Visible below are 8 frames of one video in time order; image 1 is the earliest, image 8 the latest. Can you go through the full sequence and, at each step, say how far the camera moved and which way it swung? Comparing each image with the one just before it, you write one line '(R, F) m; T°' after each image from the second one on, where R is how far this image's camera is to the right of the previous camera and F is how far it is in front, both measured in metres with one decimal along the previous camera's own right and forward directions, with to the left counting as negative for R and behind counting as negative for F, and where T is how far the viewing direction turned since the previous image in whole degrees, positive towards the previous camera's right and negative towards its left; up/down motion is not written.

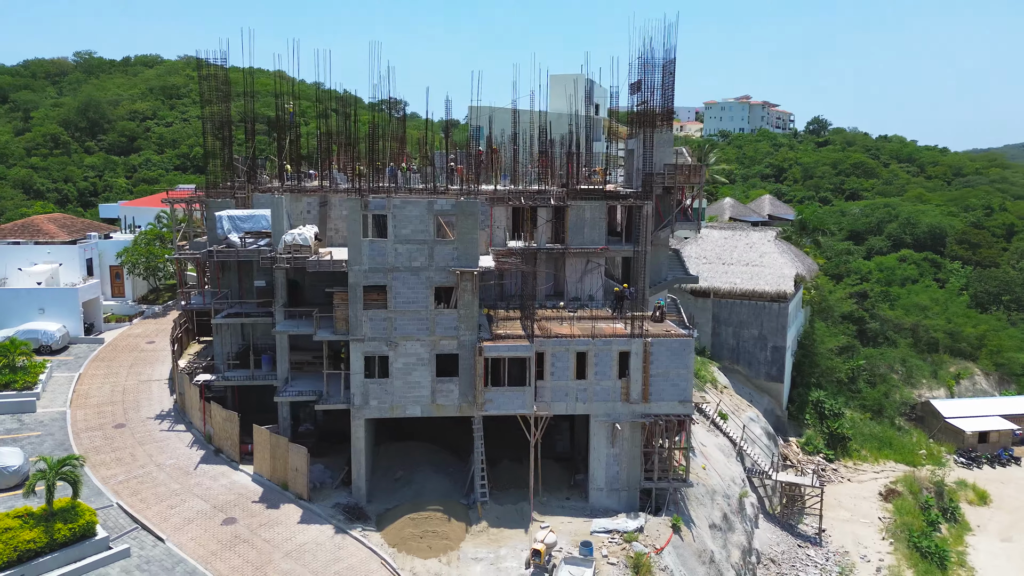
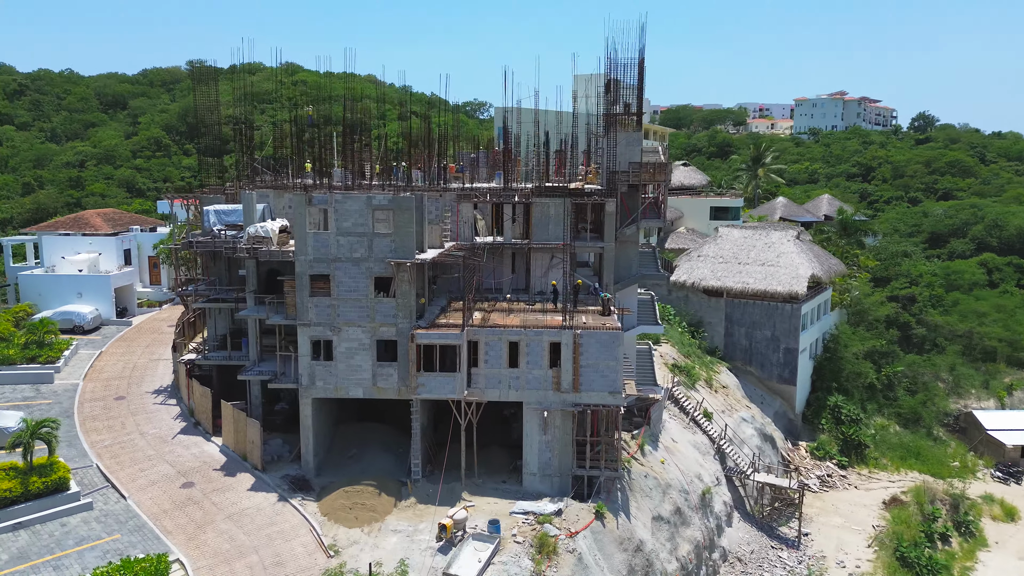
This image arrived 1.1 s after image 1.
(+5.3, -0.9) m; -7°
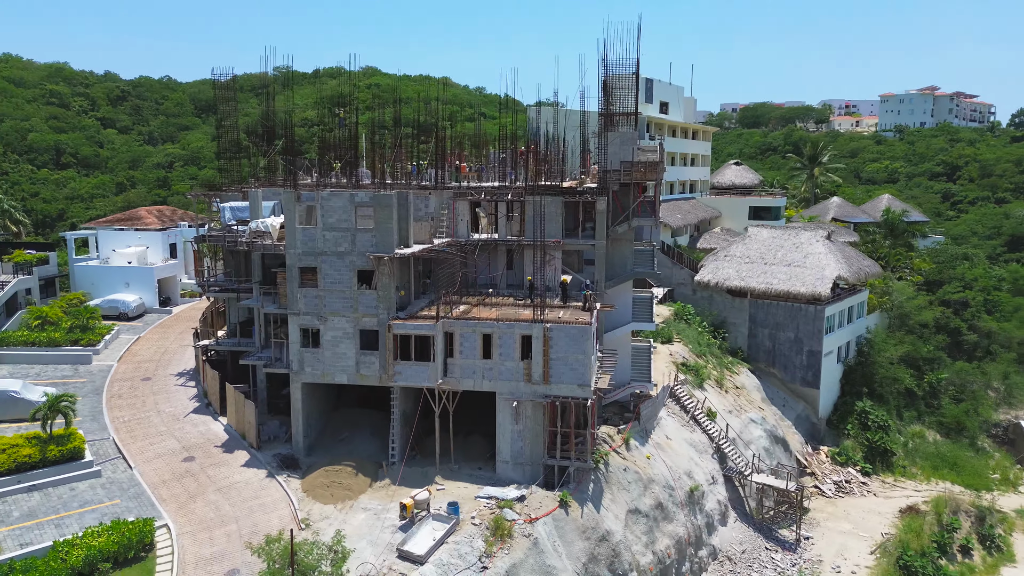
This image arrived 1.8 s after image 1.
(+3.7, -0.8) m; -6°
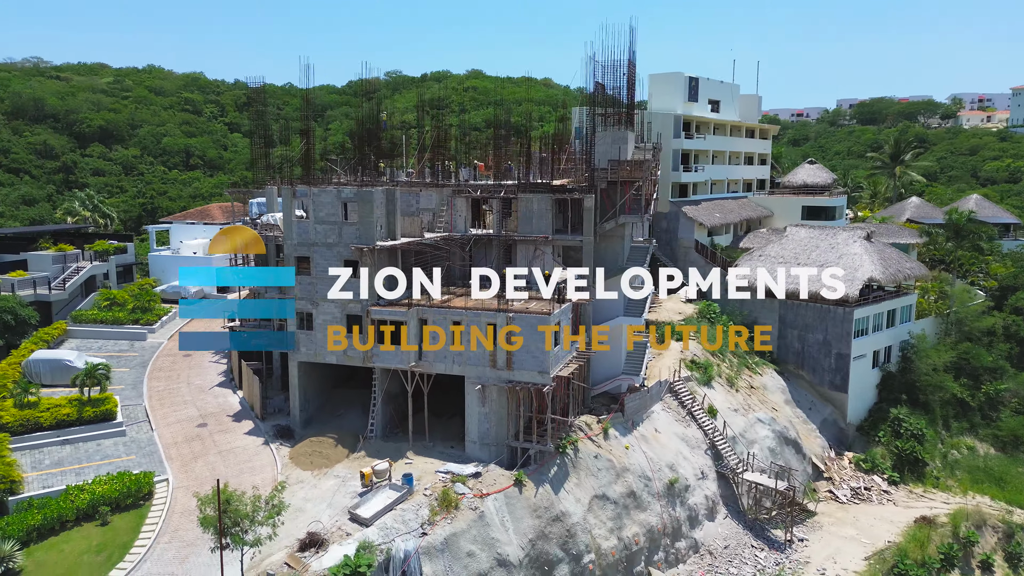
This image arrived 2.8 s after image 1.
(+5.3, -1.2) m; -9°
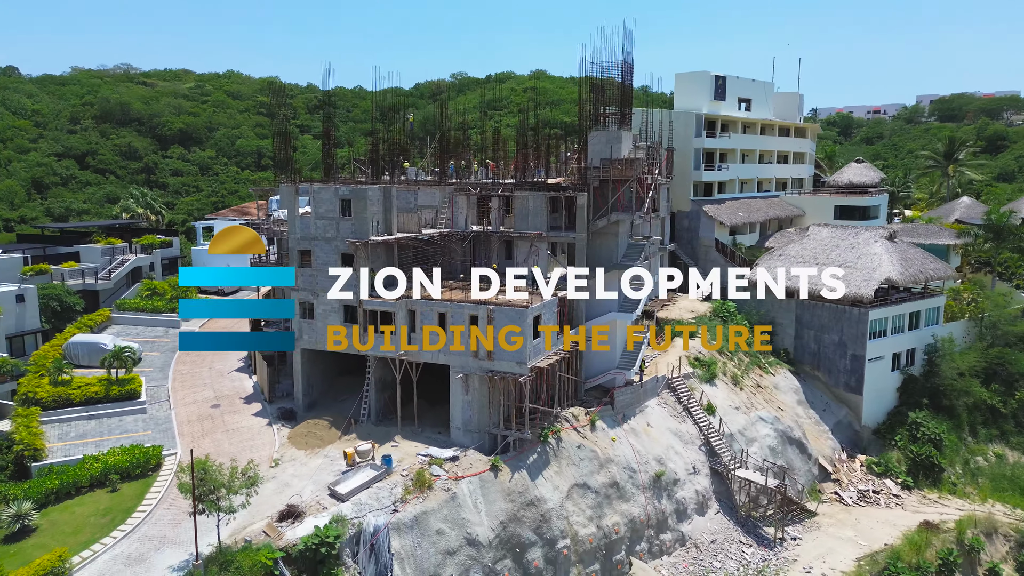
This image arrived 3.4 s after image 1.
(+3.4, -1.0) m; -5°
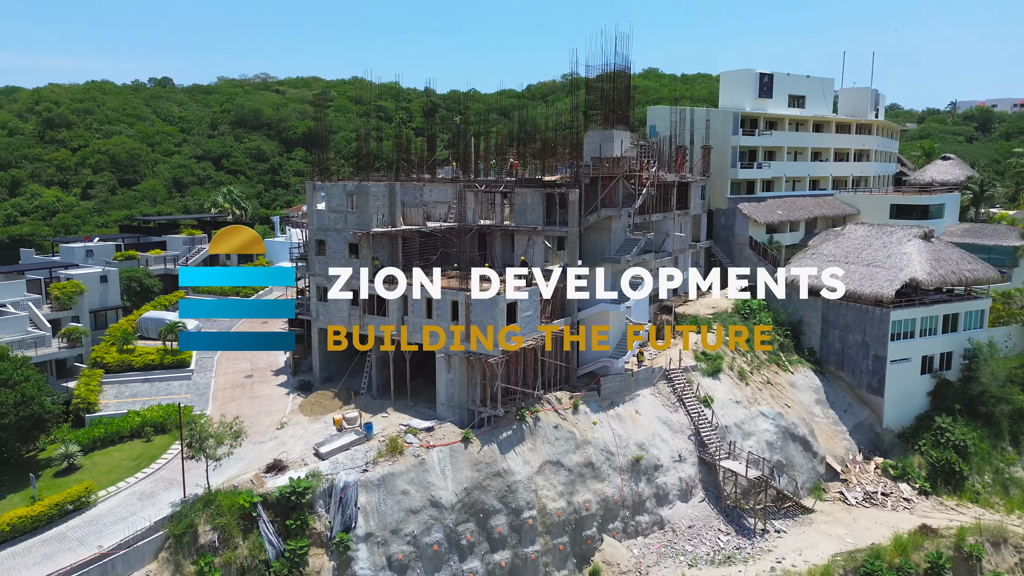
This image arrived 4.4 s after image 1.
(+5.9, -1.9) m; -9°
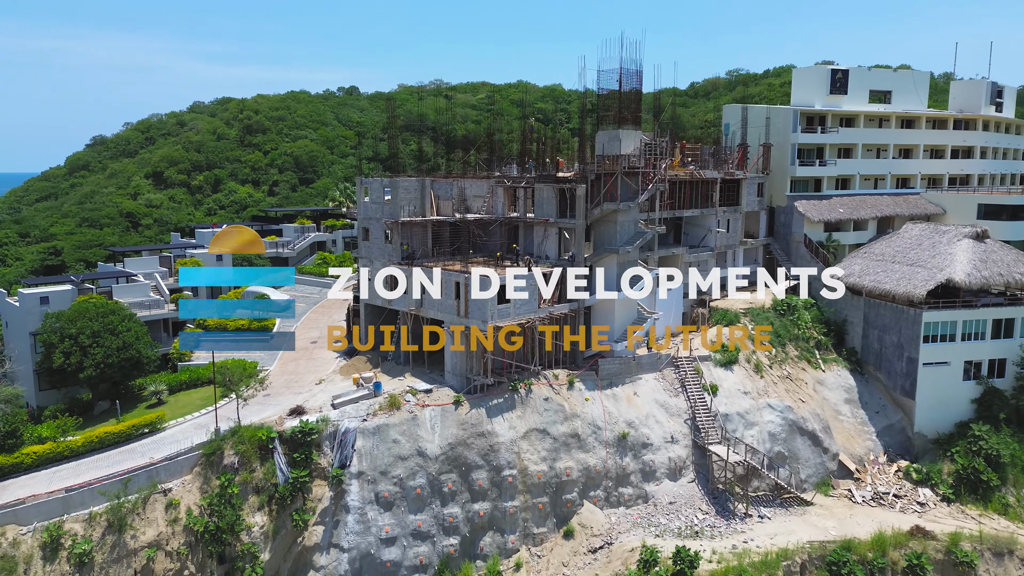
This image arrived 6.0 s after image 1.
(+8.3, -2.8) m; -13°
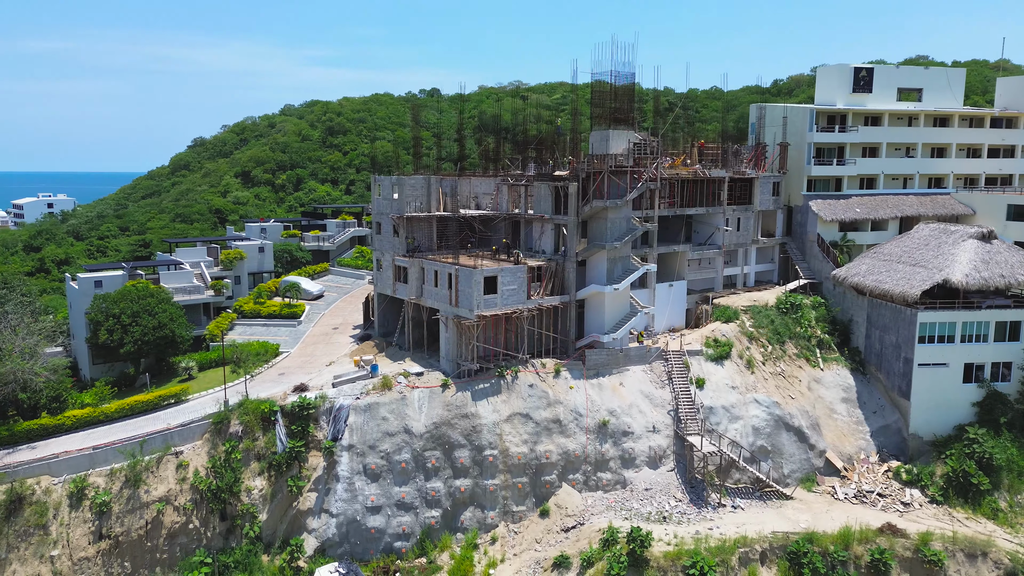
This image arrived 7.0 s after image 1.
(+4.9, -1.8) m; -7°
